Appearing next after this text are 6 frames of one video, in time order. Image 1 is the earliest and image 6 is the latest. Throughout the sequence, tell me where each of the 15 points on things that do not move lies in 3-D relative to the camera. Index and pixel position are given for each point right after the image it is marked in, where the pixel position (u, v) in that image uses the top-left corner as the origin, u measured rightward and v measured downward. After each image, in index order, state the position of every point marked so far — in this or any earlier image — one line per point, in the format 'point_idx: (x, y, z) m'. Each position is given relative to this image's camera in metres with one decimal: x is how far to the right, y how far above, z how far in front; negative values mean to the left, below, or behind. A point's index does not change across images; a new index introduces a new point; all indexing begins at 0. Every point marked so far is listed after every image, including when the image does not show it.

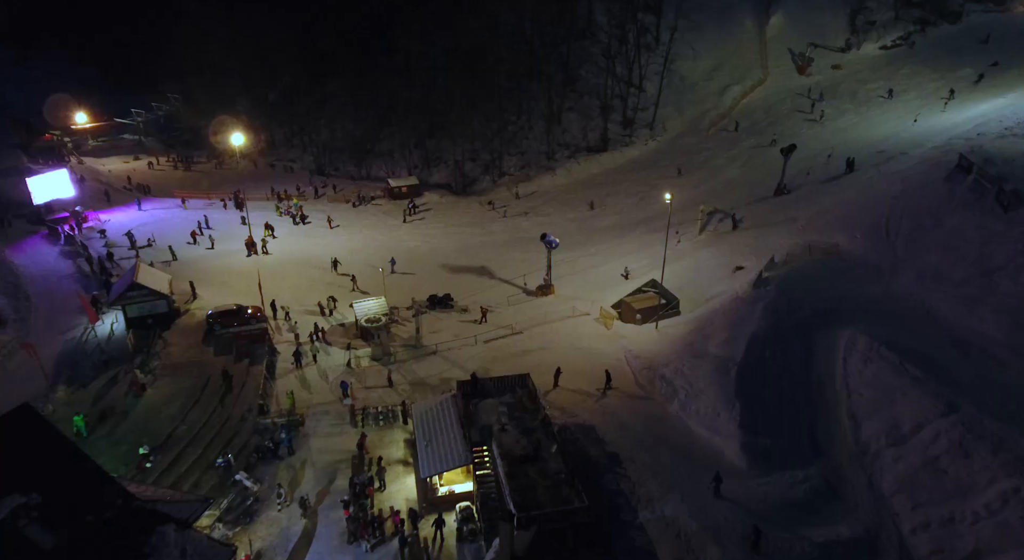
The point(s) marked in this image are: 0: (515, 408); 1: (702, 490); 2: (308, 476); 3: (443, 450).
0: (+0.2, -4.6, +19.9) m
1: (+5.7, -6.2, +16.6) m
2: (-7.1, -6.8, +19.5) m
3: (-2.3, -5.7, +18.4) m
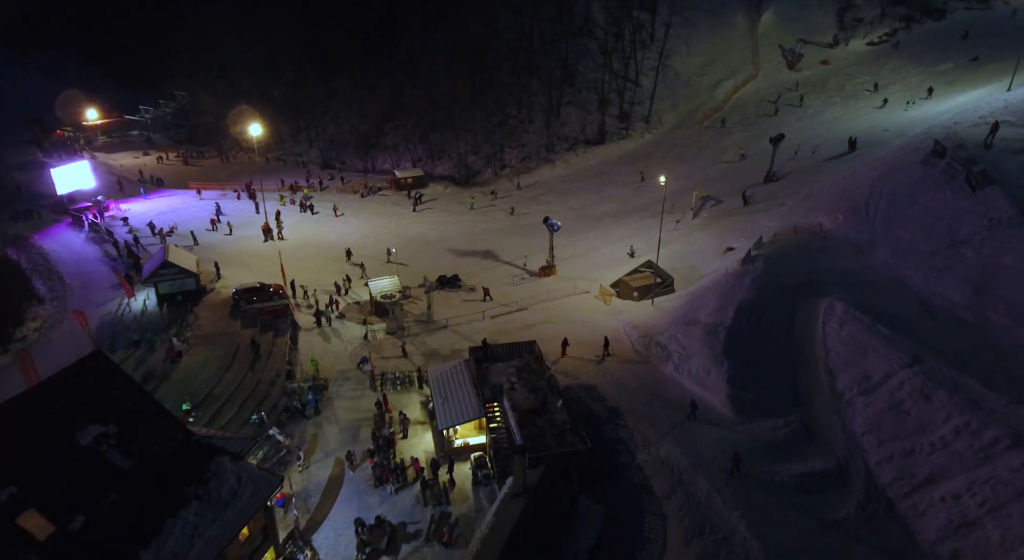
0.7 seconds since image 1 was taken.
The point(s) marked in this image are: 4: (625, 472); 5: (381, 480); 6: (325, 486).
0: (+0.5, -3.5, +21.7) m
1: (+6.0, -5.1, +18.5) m
2: (-6.8, -5.8, +21.3) m
3: (-2.0, -4.6, +20.3) m
4: (+3.6, -6.1, +17.6) m
5: (-4.4, -6.8, +18.8) m
6: (-6.3, -7.0, +18.9) m
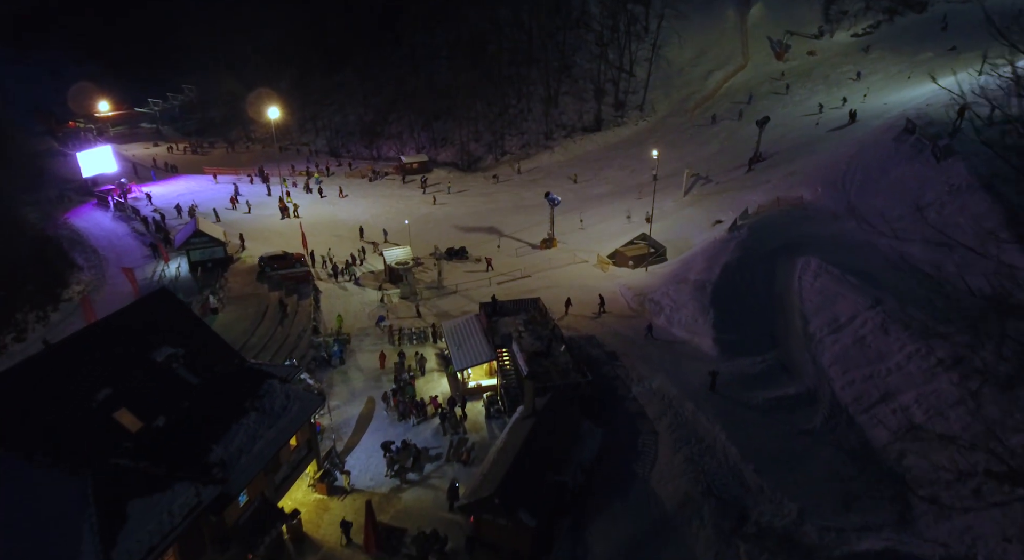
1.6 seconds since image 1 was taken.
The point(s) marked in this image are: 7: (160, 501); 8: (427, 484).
0: (+0.8, -1.8, +24.0) m
1: (+6.4, -3.4, +20.8) m
2: (-6.5, -4.1, +23.5) m
3: (-1.6, -2.9, +22.5) m
4: (+4.0, -4.3, +19.9) m
5: (-4.1, -5.1, +21.0) m
6: (-6.0, -5.3, +21.2) m
7: (-7.9, -5.0, +12.5) m
8: (-2.8, -6.7, +18.3) m
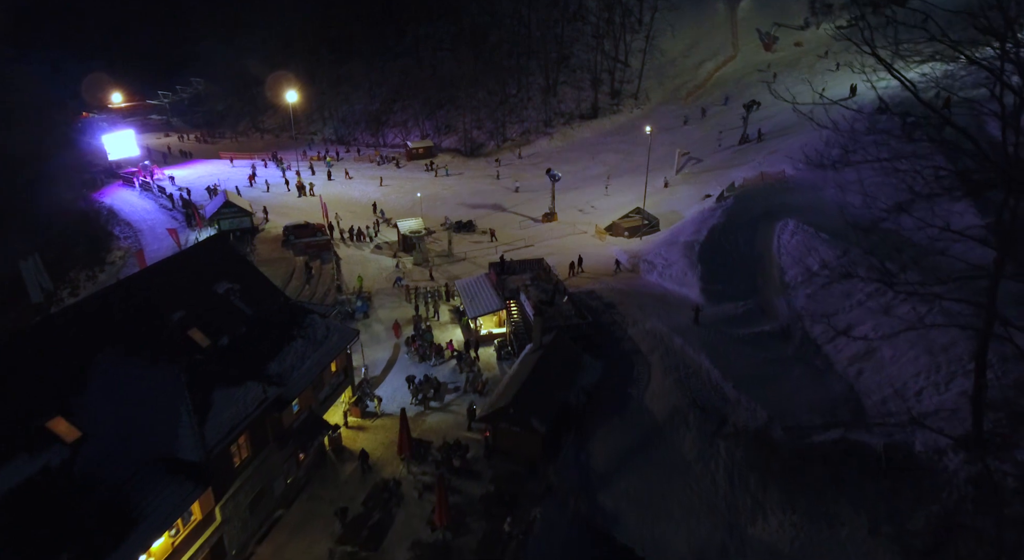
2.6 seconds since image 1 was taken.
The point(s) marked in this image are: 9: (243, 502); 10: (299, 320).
0: (+1.1, +0.1, +26.6) m
1: (+6.8, -1.5, +23.4) m
2: (-6.1, -2.2, +26.0) m
3: (-1.3, -1.0, +25.1) m
4: (+4.3, -2.4, +22.5) m
5: (-3.7, -3.2, +23.5) m
6: (-5.6, -3.5, +23.7) m
7: (-7.5, -3.2, +15.0) m
8: (-2.4, -4.9, +20.8) m
9: (-7.3, -6.0, +15.0) m
10: (-7.3, -1.4, +19.0) m
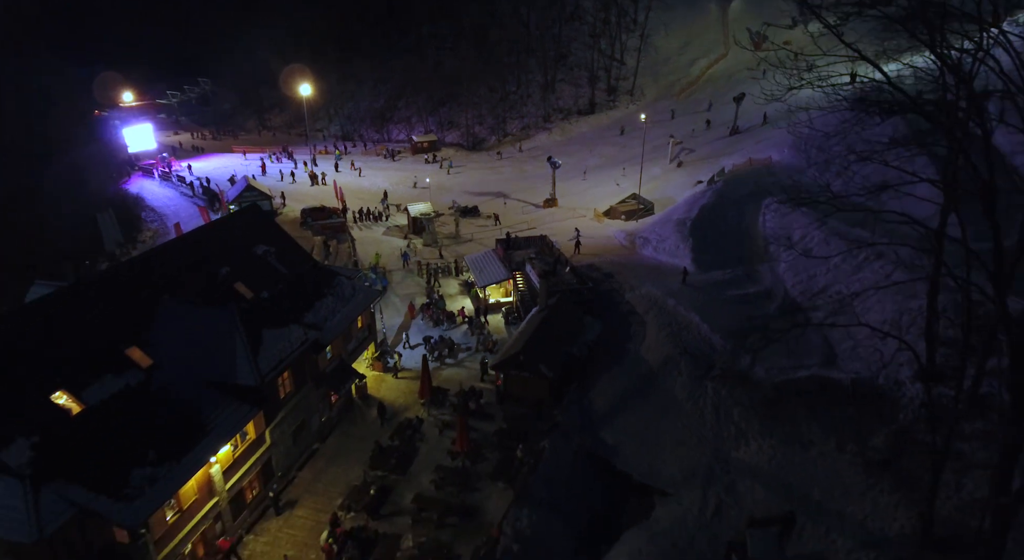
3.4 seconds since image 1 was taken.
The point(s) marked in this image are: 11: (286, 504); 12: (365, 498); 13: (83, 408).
0: (+1.4, +1.4, +28.7) m
1: (+7.1, -0.1, +25.5) m
2: (-5.8, -0.9, +28.0) m
3: (-1.0, +0.3, +27.1) m
4: (+4.6, -1.0, +24.5) m
5: (-3.4, -1.8, +25.6) m
6: (-5.3, -2.1, +25.7) m
7: (-7.1, -1.8, +17.0) m
8: (-2.1, -3.5, +22.9) m
9: (-6.9, -4.6, +17.0) m
10: (-7.0, 0.0, +21.1) m
11: (-6.6, -6.5, +16.2) m
12: (-4.3, -6.3, +16.2) m
13: (-10.0, -3.0, +12.9) m
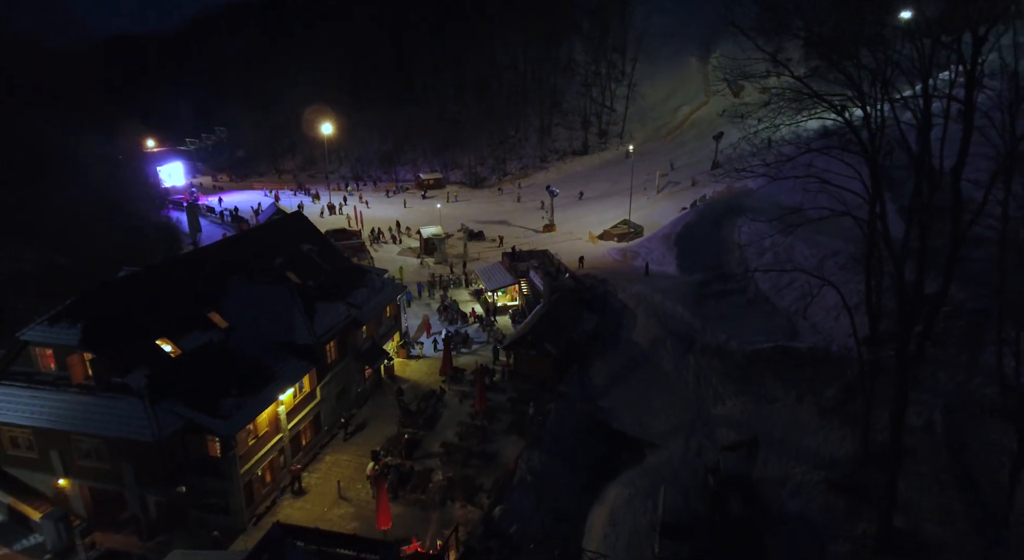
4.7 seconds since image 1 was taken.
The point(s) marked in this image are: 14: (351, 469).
0: (+1.7, +1.0, +32.2) m
1: (+7.4, -0.2, +29.0) m
2: (-5.5, -1.4, +31.3) m
3: (-0.7, 0.0, +30.5) m
4: (+5.0, -1.1, +27.9) m
5: (-3.1, -2.0, +28.8) m
6: (-5.0, -2.3, +28.9) m
7: (-6.7, -1.2, +20.3) m
8: (-1.7, -3.4, +26.0) m
9: (-6.5, -4.0, +19.9) m
10: (-6.6, +0.2, +24.4) m
11: (-6.2, -5.9, +19.0) m
12: (-3.9, -5.7, +19.1) m
13: (-9.6, -2.1, +16.1) m
14: (-5.3, -6.2, +18.2) m
